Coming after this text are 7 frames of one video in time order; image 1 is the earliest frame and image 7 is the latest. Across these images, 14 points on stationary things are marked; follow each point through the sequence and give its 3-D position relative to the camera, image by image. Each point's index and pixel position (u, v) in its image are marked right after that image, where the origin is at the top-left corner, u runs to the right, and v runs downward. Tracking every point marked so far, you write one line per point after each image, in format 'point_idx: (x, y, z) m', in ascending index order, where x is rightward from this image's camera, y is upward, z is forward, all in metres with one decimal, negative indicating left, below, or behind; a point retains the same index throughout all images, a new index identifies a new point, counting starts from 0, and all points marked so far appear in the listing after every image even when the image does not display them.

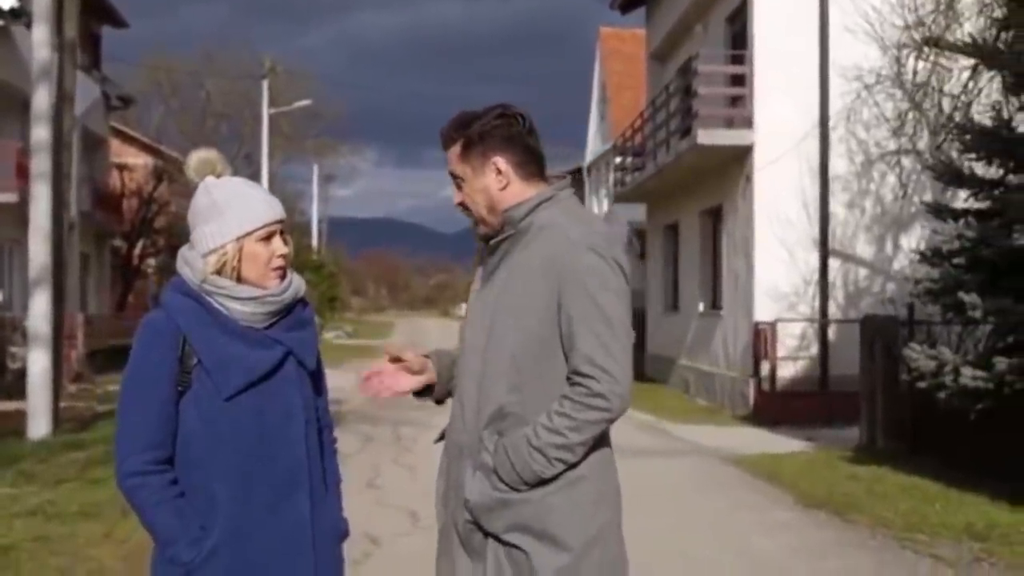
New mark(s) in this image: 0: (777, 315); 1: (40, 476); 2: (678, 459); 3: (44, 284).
0: (+3.5, -0.3, +19.1) m
1: (-4.1, -1.6, +12.5) m
2: (+1.6, -1.7, +14.1) m
3: (-4.8, +0.1, +14.9) m
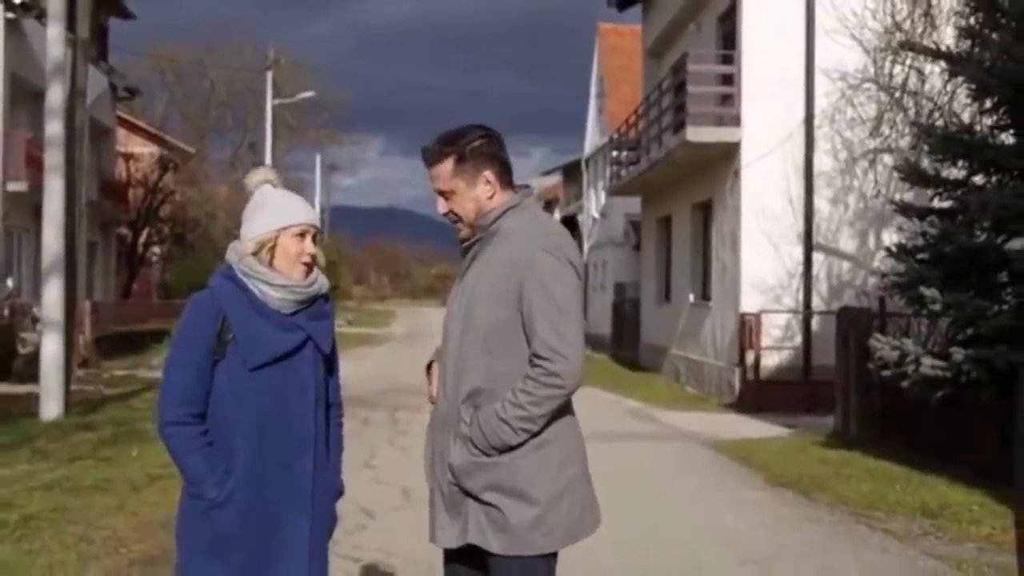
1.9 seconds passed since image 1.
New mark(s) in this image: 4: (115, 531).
0: (+3.4, -0.2, +19.8) m
1: (-4.2, -1.5, +13.2) m
2: (+1.5, -1.6, +14.8) m
3: (-4.9, +0.2, +15.6) m
4: (-2.6, -1.6, +9.3) m
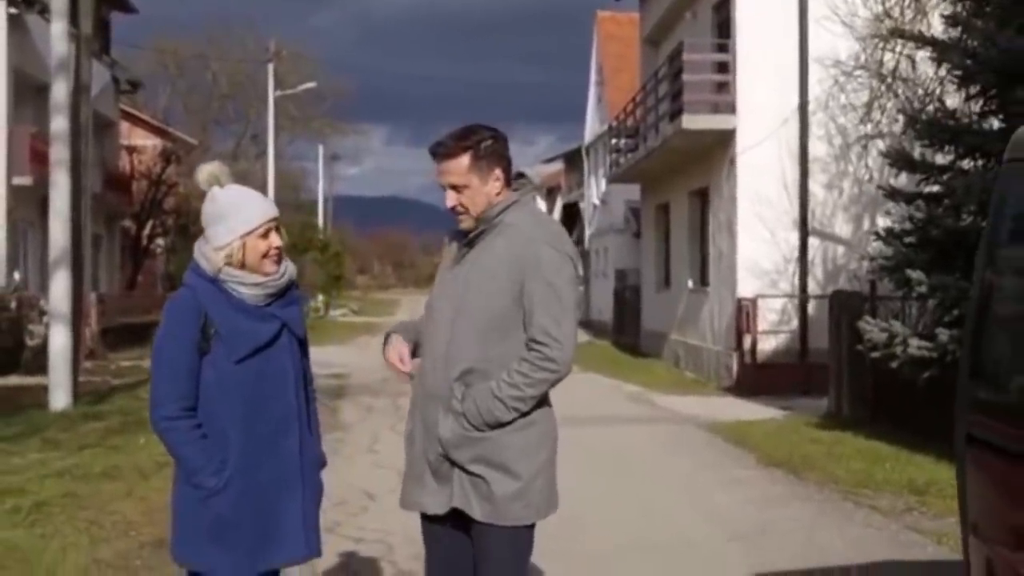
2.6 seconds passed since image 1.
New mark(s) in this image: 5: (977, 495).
0: (+3.4, 0.0, +20.1) m
1: (-4.2, -1.5, +13.6) m
2: (+1.5, -1.4, +15.1) m
3: (-4.9, +0.3, +15.9) m
4: (-2.6, -1.5, +9.6) m
5: (+1.2, -0.6, +3.8) m
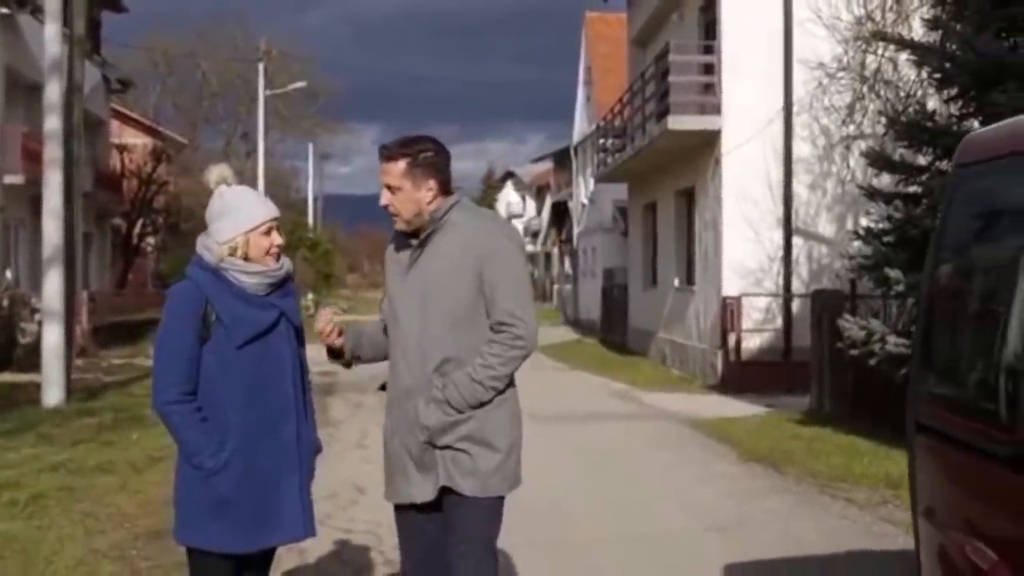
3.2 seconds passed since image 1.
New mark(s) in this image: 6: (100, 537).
0: (+3.3, 0.0, +20.3) m
1: (-4.3, -1.4, +13.8) m
2: (+1.4, -1.4, +15.3) m
3: (-5.1, +0.3, +16.1) m
4: (-2.7, -1.5, +9.9) m
5: (+1.2, -0.5, +4.1) m
6: (-2.5, -1.5, +8.9) m
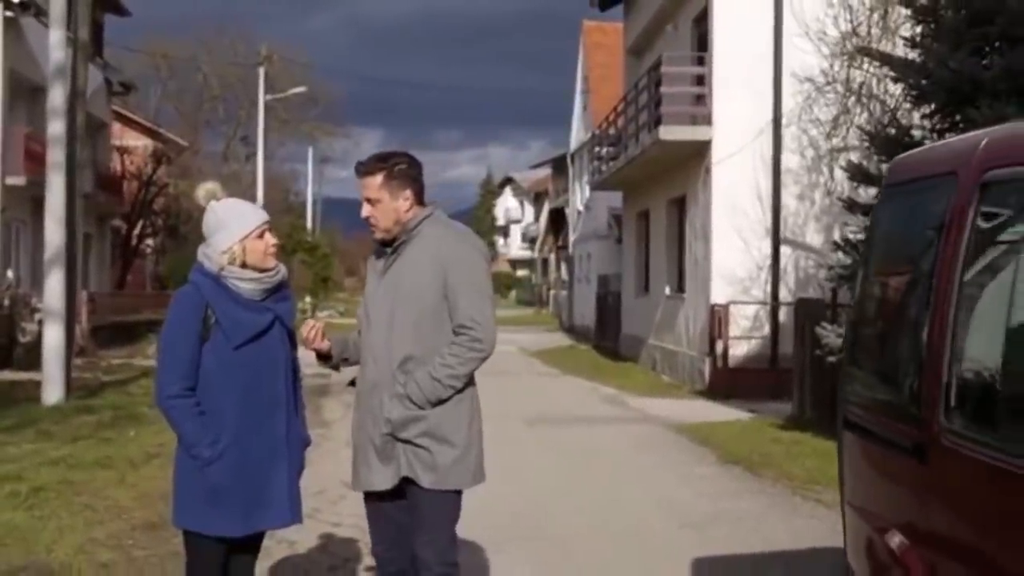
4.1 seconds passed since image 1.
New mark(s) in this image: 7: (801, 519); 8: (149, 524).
0: (+3.2, -0.1, +20.7) m
1: (-4.5, -1.4, +14.1) m
2: (+1.3, -1.5, +15.7) m
3: (-5.2, +0.3, +16.5) m
4: (-2.8, -1.5, +10.2) m
5: (+1.1, -0.6, +4.5) m
6: (-2.7, -1.5, +9.3) m
7: (+1.9, -1.5, +9.5) m
8: (-2.4, -1.6, +9.5) m
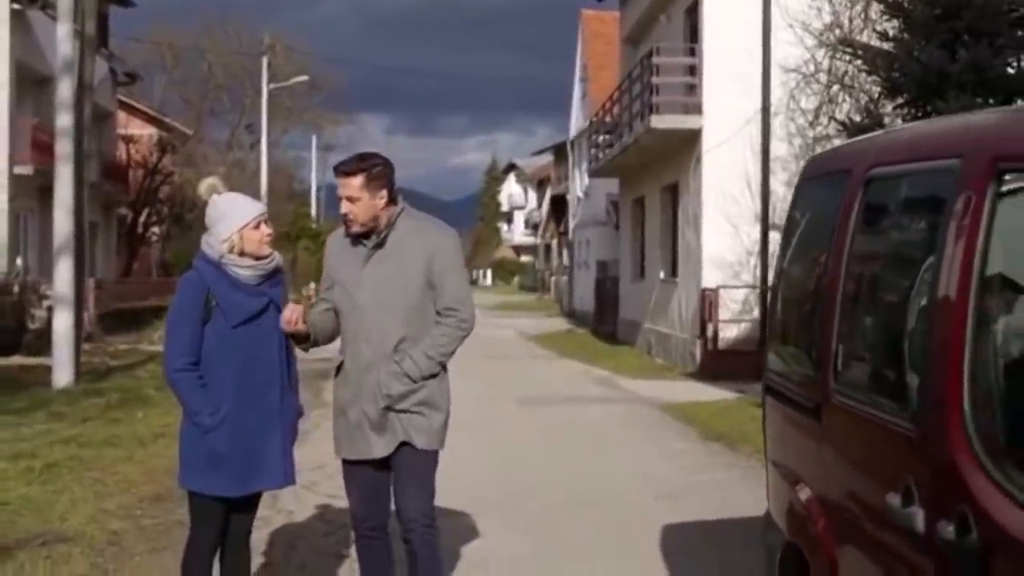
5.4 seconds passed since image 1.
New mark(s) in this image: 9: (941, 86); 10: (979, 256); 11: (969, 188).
0: (+3.1, +0.1, +21.3) m
1: (-4.5, -1.3, +14.7) m
2: (+1.2, -1.3, +16.3) m
3: (-5.3, +0.4, +17.1) m
4: (-2.9, -1.4, +10.8) m
5: (+0.9, -0.5, +5.0) m
6: (-2.8, -1.5, +9.9) m
7: (+1.8, -1.4, +10.1) m
8: (-2.5, -1.5, +10.1) m
9: (+3.9, +1.8, +13.0) m
10: (+1.0, +0.1, +3.2) m
11: (+1.0, +0.2, +3.3) m
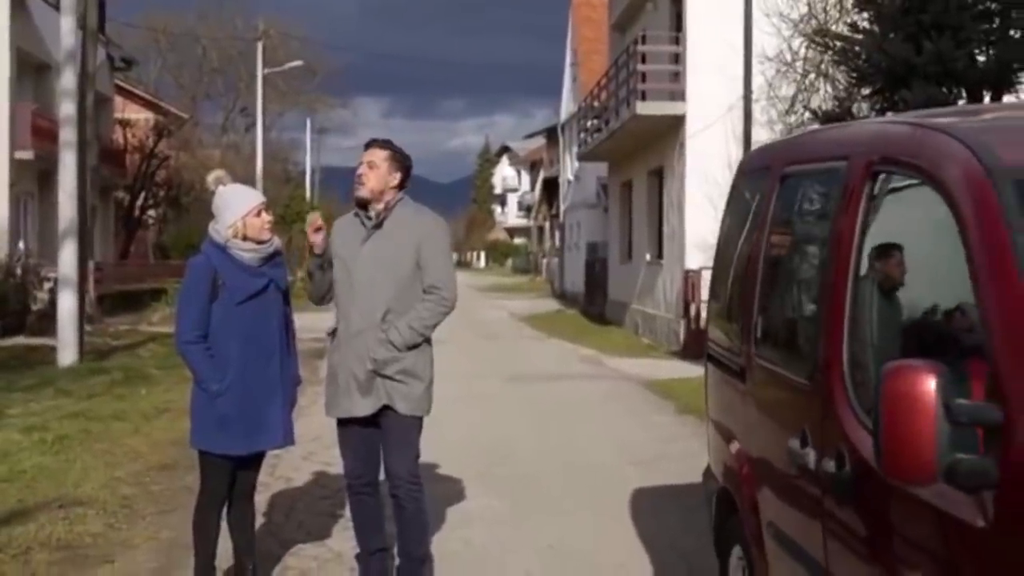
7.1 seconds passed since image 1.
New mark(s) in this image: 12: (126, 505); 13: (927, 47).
0: (+2.9, +0.4, +22.0) m
1: (-4.7, -1.1, +15.4) m
2: (+1.1, -1.1, +17.0) m
3: (-5.4, +0.7, +17.7) m
4: (-3.0, -1.3, +11.5) m
5: (+0.8, -0.4, +5.7) m
6: (-2.9, -1.3, +10.6) m
7: (+1.7, -1.3, +10.8) m
8: (-2.6, -1.3, +10.8) m
9: (+3.7, +2.0, +13.6) m
10: (+0.9, +0.1, +3.9) m
11: (+0.9, +0.3, +4.0) m
12: (-2.5, -1.4, +9.3) m
13: (+3.9, +2.2, +13.4) m
